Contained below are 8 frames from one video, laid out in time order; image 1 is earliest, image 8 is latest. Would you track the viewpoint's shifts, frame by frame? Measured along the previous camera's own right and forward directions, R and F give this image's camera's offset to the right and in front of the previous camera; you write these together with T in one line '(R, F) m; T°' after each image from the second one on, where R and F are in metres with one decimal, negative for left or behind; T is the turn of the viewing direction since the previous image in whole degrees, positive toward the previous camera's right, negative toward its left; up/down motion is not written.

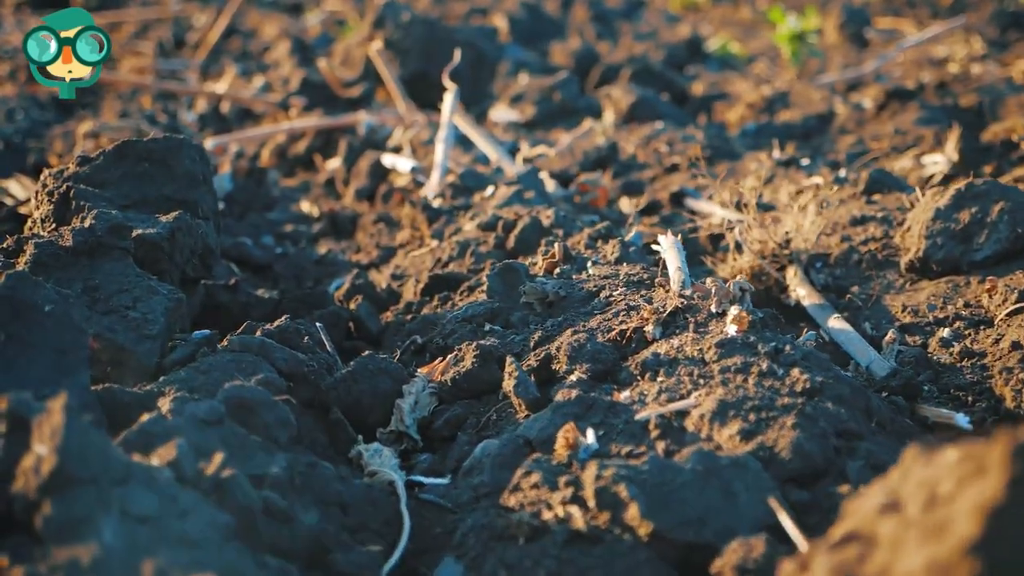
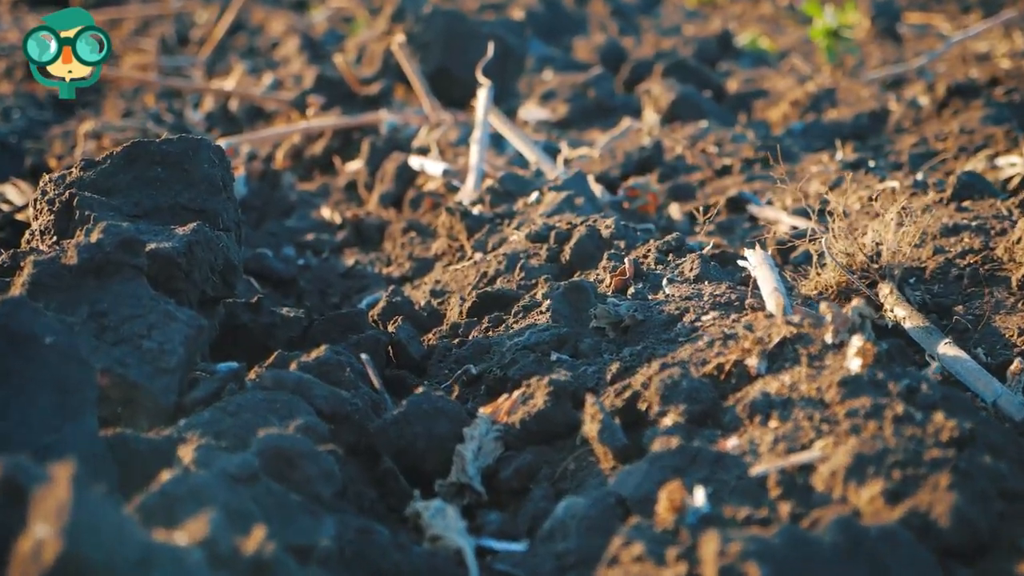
(-0.2, +0.3) m; 0°
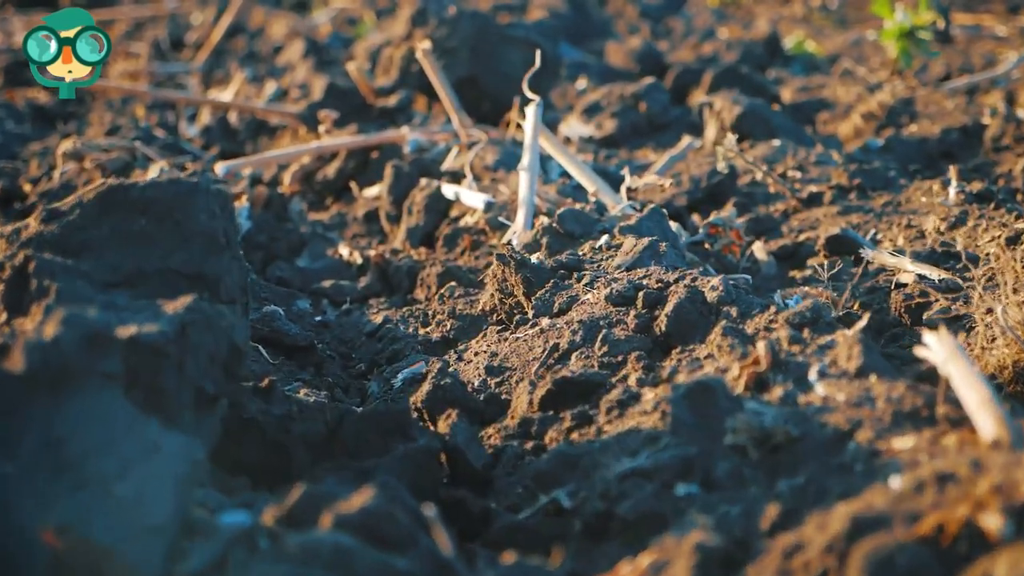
(-0.2, +0.6) m; 0°
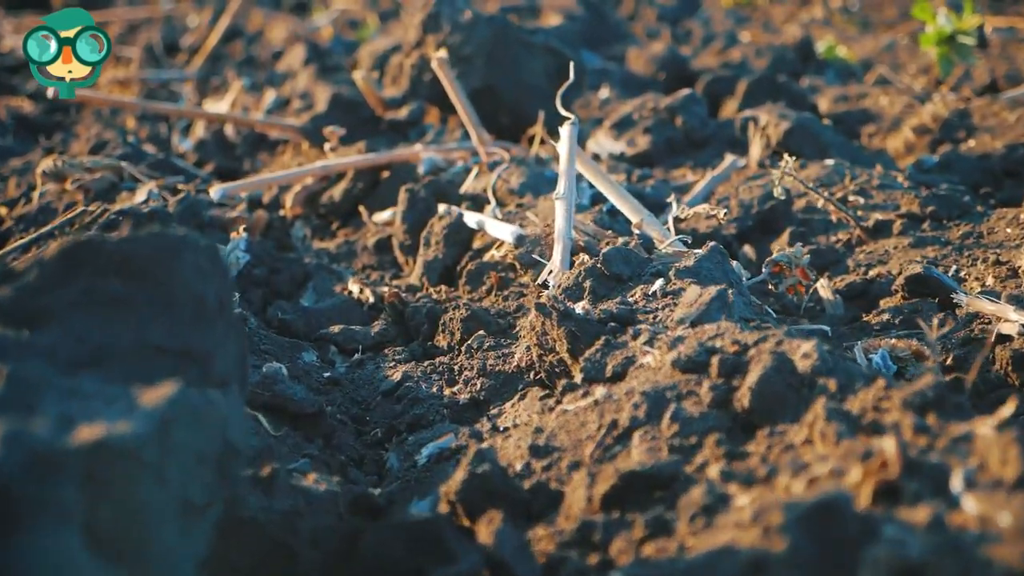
(-0.1, +0.4) m; 0°
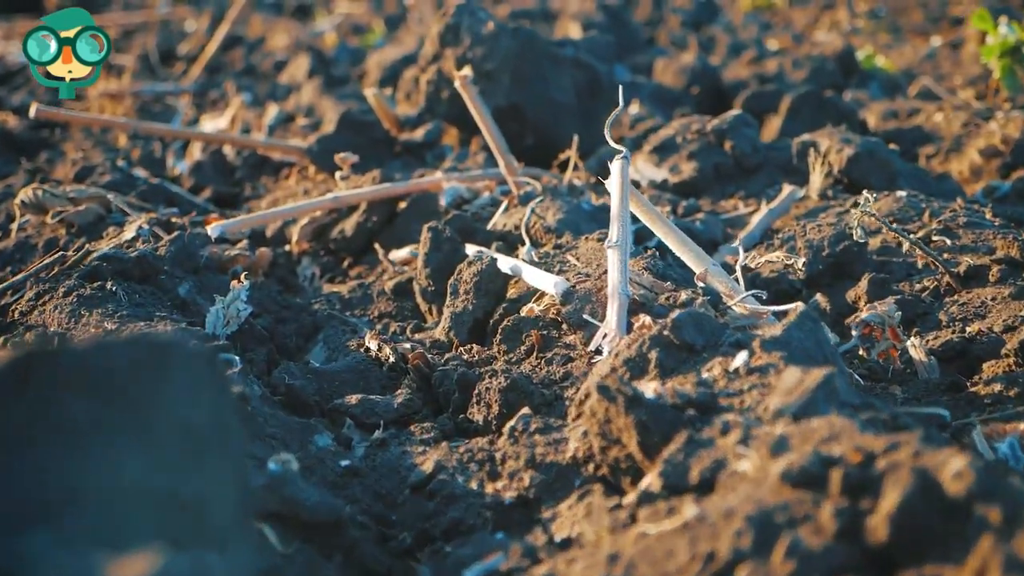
(-0.1, +0.4) m; 0°
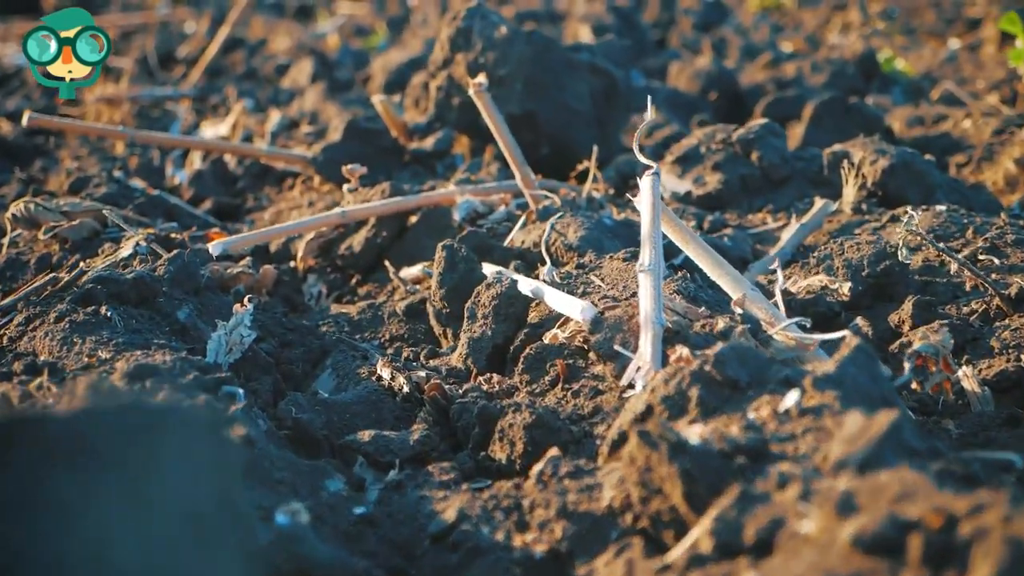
(-0.1, +0.2) m; 0°
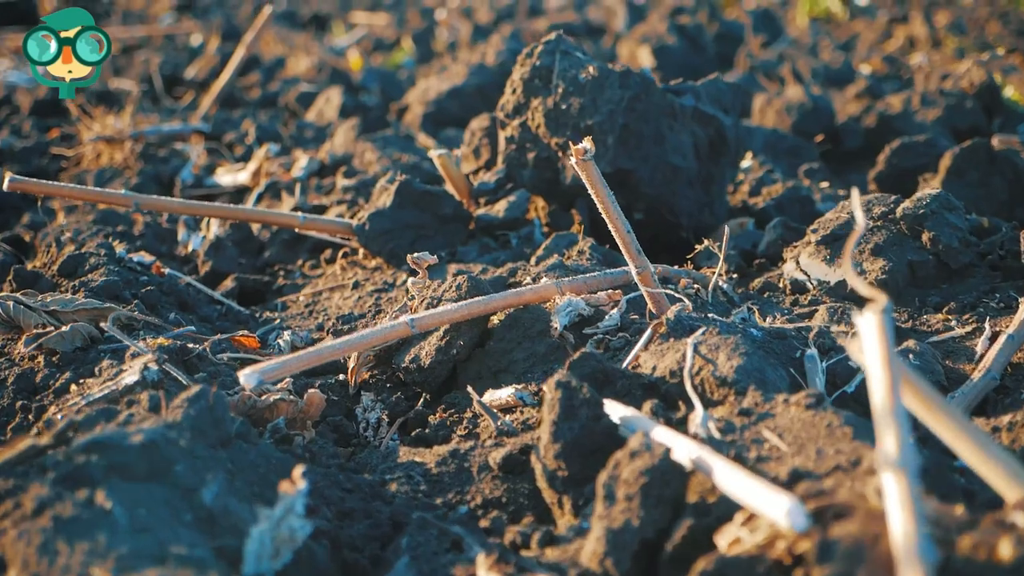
(-0.3, +0.7) m; 0°
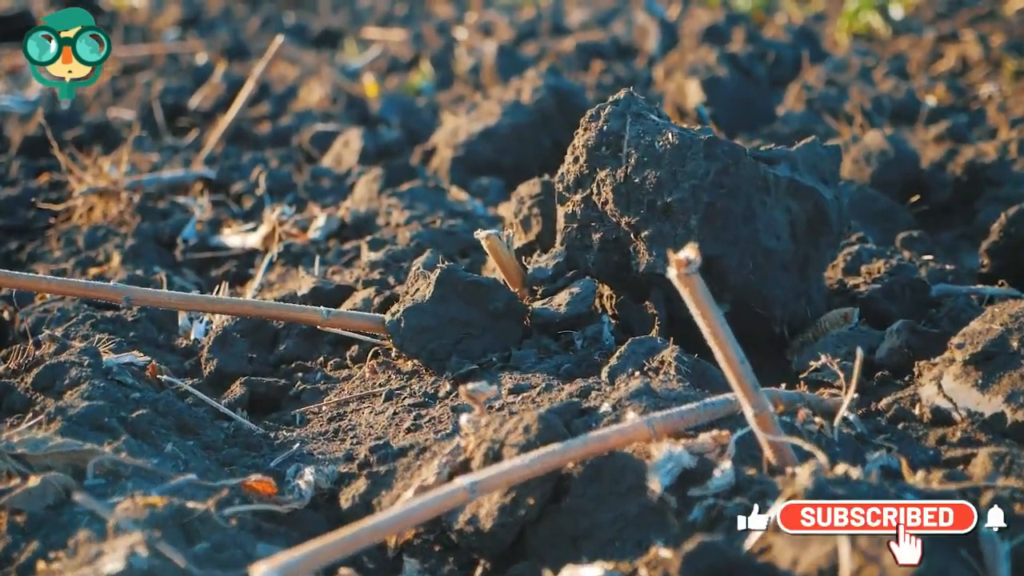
(-0.2, +0.5) m; 0°
